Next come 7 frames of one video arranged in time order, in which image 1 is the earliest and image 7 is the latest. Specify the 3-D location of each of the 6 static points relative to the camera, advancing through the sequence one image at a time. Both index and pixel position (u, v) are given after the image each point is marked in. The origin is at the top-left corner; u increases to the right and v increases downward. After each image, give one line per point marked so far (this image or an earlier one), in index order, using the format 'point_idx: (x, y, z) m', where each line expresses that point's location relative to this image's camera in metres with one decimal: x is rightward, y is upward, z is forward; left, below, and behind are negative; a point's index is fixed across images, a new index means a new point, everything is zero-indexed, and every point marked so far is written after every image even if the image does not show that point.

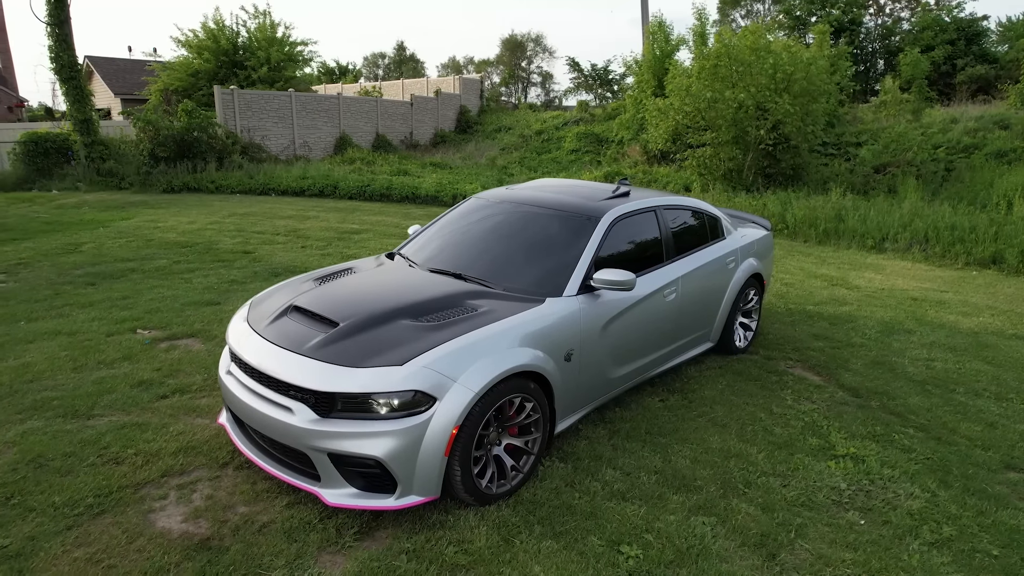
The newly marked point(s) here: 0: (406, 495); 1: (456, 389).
0: (-0.5, -0.9, +2.8) m
1: (-0.3, -0.4, +2.8) m
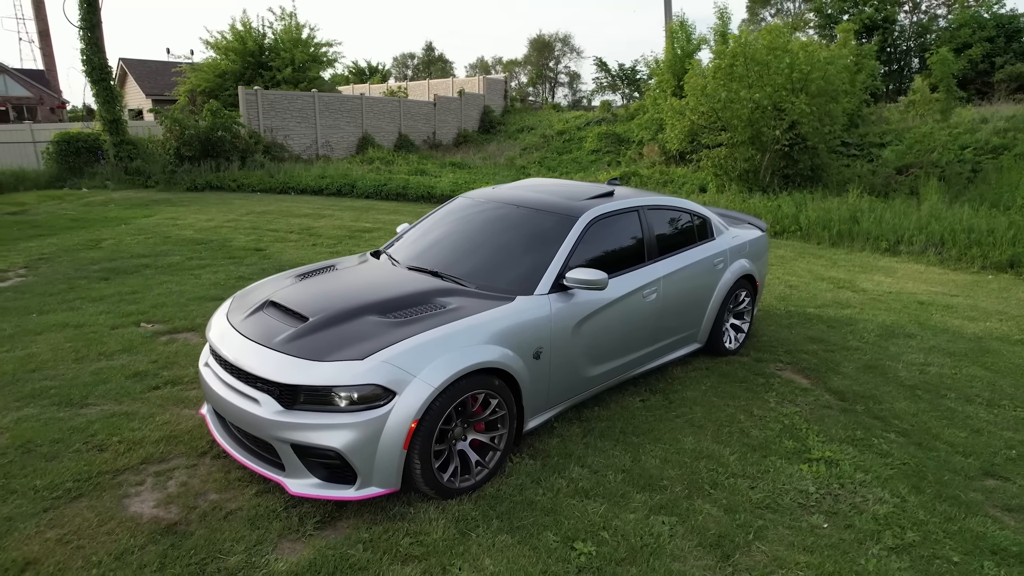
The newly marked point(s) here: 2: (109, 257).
0: (-0.6, -0.9, +2.9) m
1: (-0.4, -0.4, +2.9) m
2: (-4.9, +0.4, +7.8) m
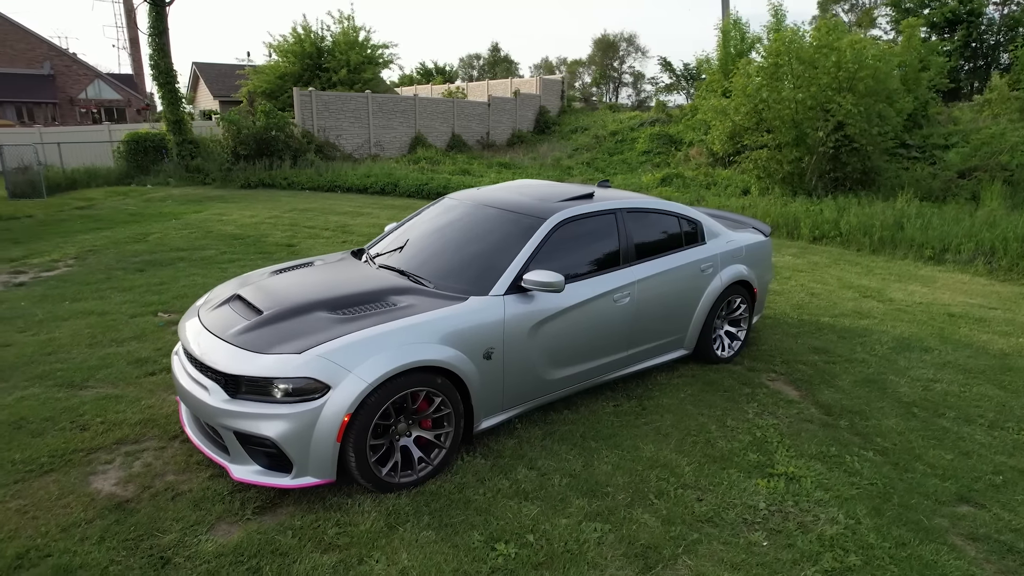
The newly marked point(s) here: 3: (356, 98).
0: (-1.0, -0.9, +3.0) m
1: (-0.8, -0.4, +3.0) m
2: (-4.7, +0.5, +8.3) m
3: (-4.5, +5.5, +18.8) m
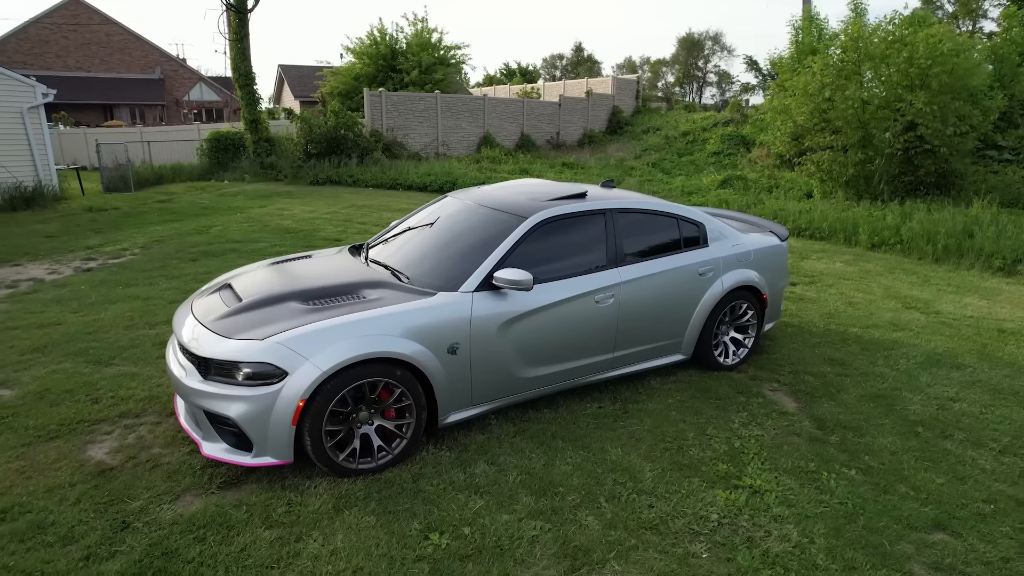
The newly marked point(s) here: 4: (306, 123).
0: (-1.2, -0.8, +3.2) m
1: (-1.0, -0.4, +3.1) m
2: (-4.2, +0.6, +8.9) m
3: (-2.6, +5.7, +19.3) m
4: (-5.2, +4.2, +16.4) m
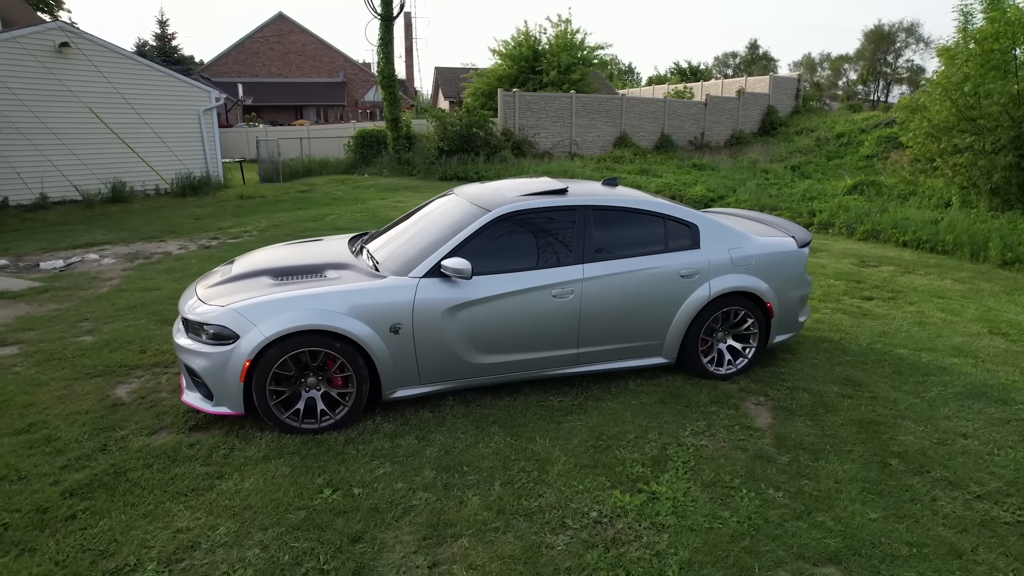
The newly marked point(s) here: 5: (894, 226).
0: (-1.7, -0.7, +3.7) m
1: (-1.4, -0.2, +3.6) m
2: (-3.0, +0.9, +10.0) m
3: (+1.4, +5.7, +19.6) m
4: (-1.9, +4.5, +17.5) m
5: (+5.6, +0.9, +9.4) m
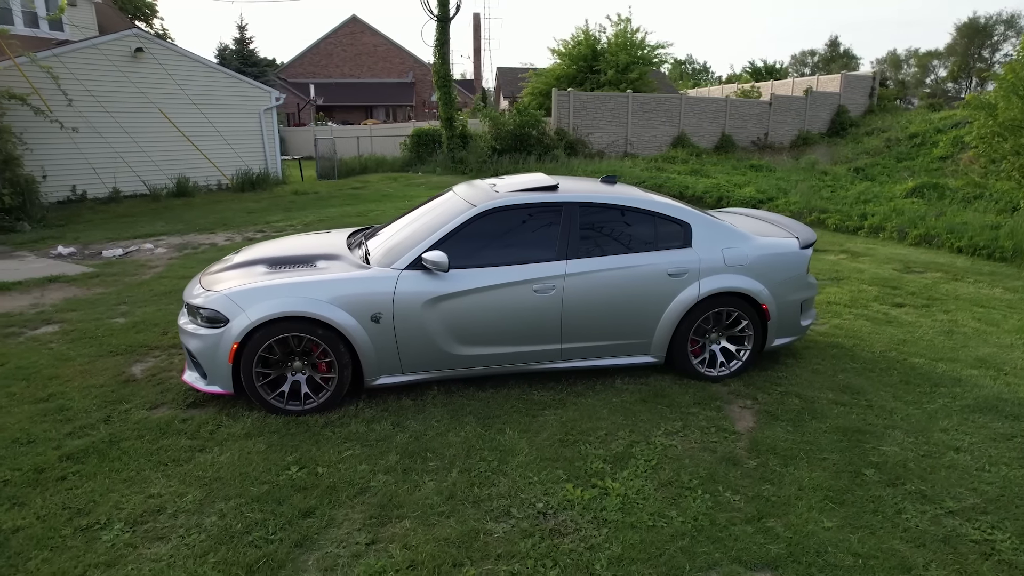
0: (-1.8, -0.6, +3.9) m
1: (-1.6, -0.2, +3.8) m
2: (-2.4, +1.0, +10.3) m
3: (+3.1, +5.7, +19.4) m
4: (-0.5, +4.5, +17.7) m
5: (+6.0, +0.8, +8.9) m
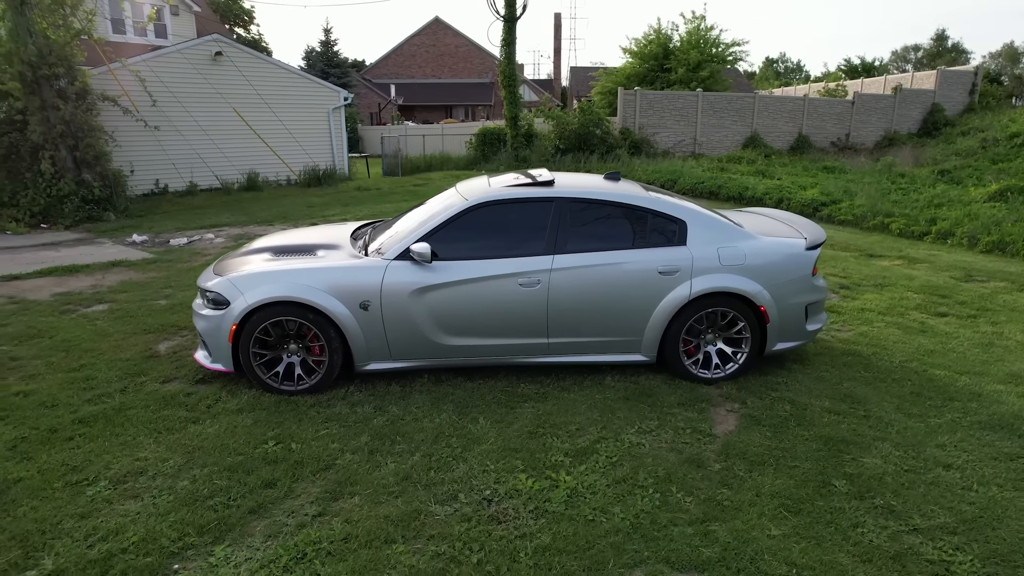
0: (-1.9, -0.5, +4.2) m
1: (-1.7, -0.1, +4.1) m
2: (-1.7, +1.1, +10.6) m
3: (+5.0, +5.6, +19.0) m
4: (+1.2, +4.6, +17.7) m
5: (+6.5, +0.6, +8.1) m
